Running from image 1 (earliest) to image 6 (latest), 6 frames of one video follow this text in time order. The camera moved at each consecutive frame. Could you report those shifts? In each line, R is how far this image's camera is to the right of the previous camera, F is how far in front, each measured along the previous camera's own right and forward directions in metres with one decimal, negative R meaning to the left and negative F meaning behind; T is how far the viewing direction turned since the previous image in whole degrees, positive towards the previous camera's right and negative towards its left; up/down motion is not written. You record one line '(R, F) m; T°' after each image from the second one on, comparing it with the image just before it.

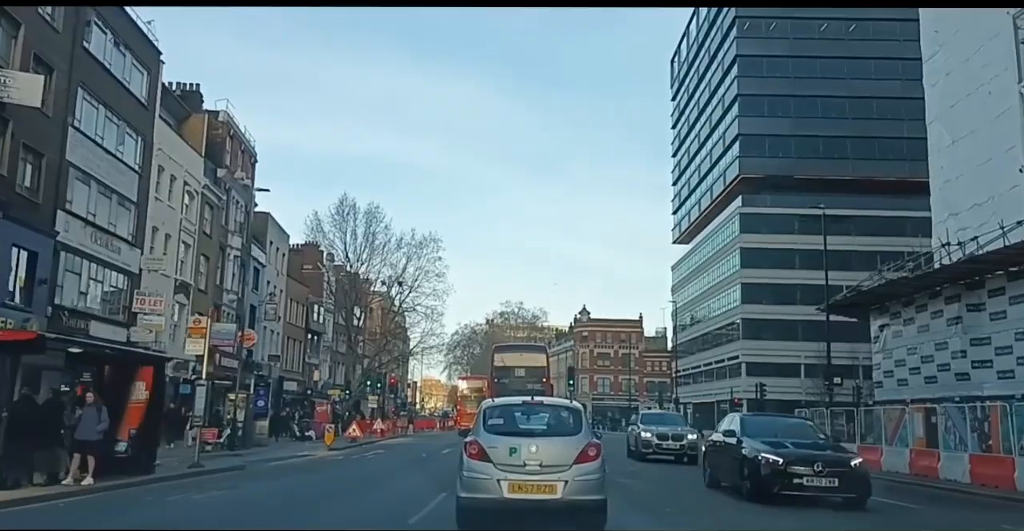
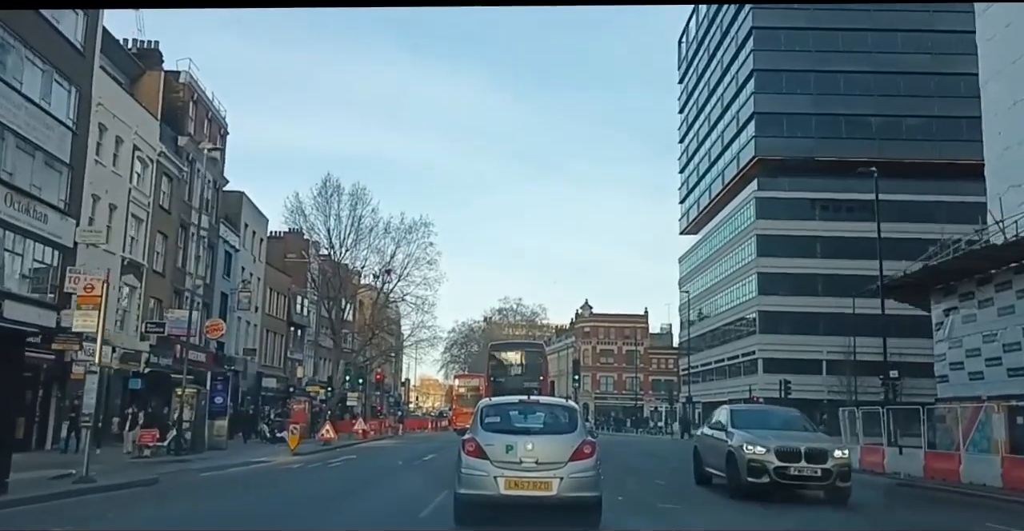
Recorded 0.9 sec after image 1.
(0.0, +4.9) m; 0°
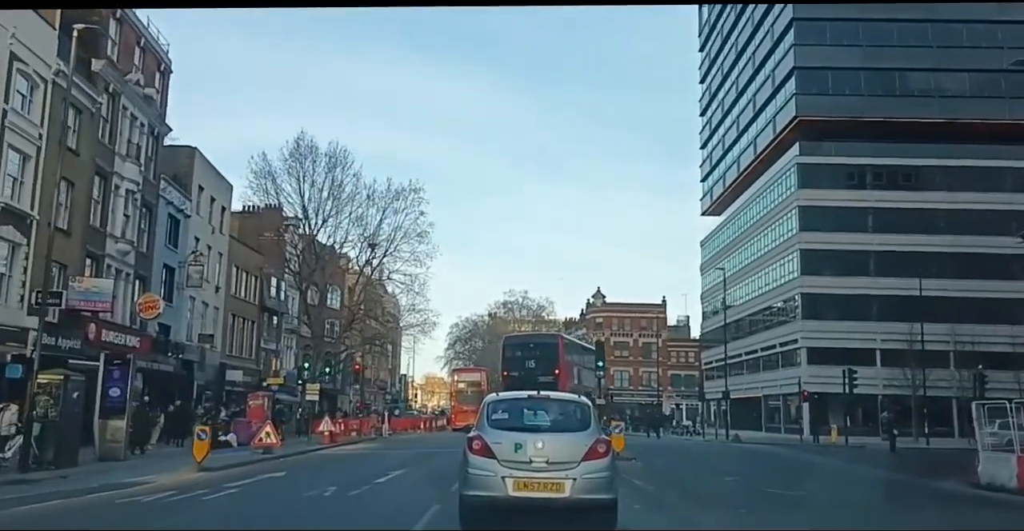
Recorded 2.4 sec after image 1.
(0.0, +8.3) m; 0°
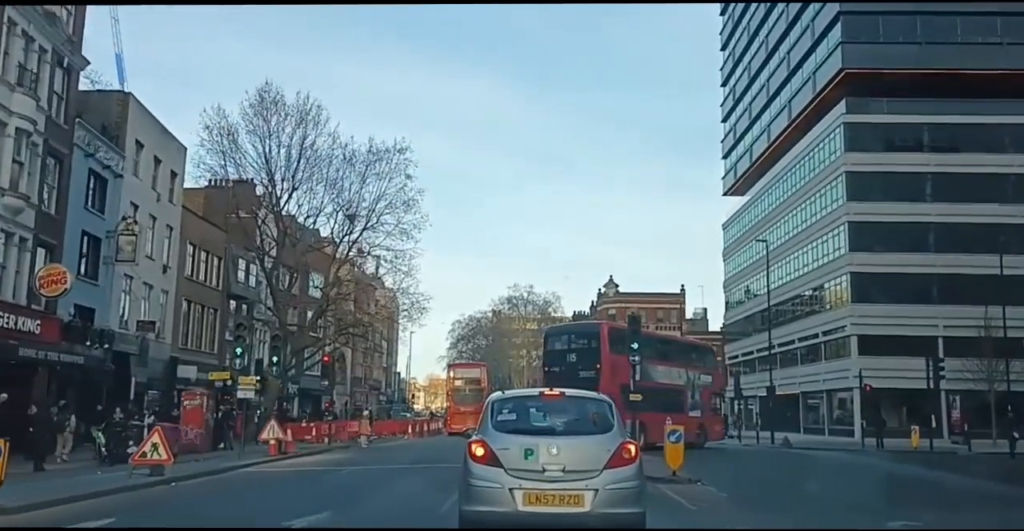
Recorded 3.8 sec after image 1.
(0.0, +7.6) m; 0°
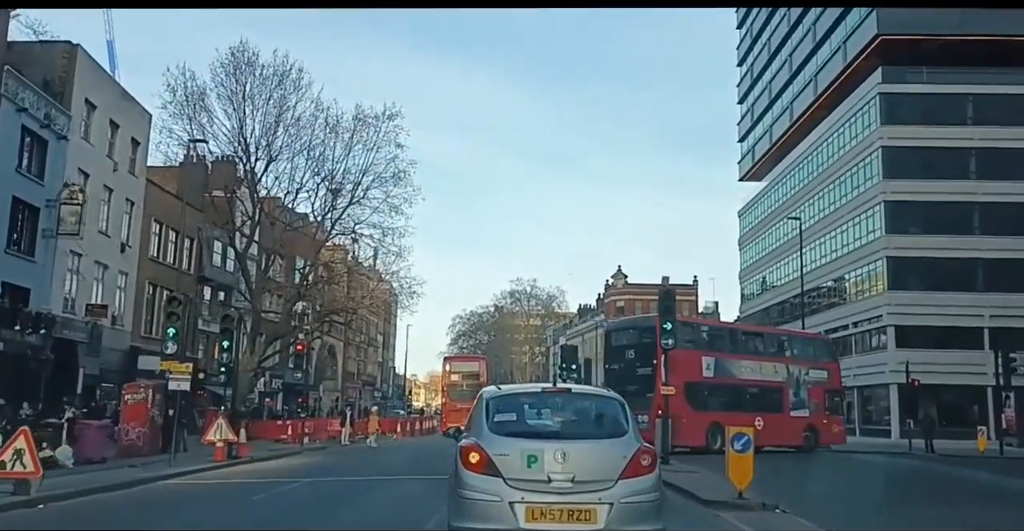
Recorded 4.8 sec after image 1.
(0.0, +4.4) m; 0°
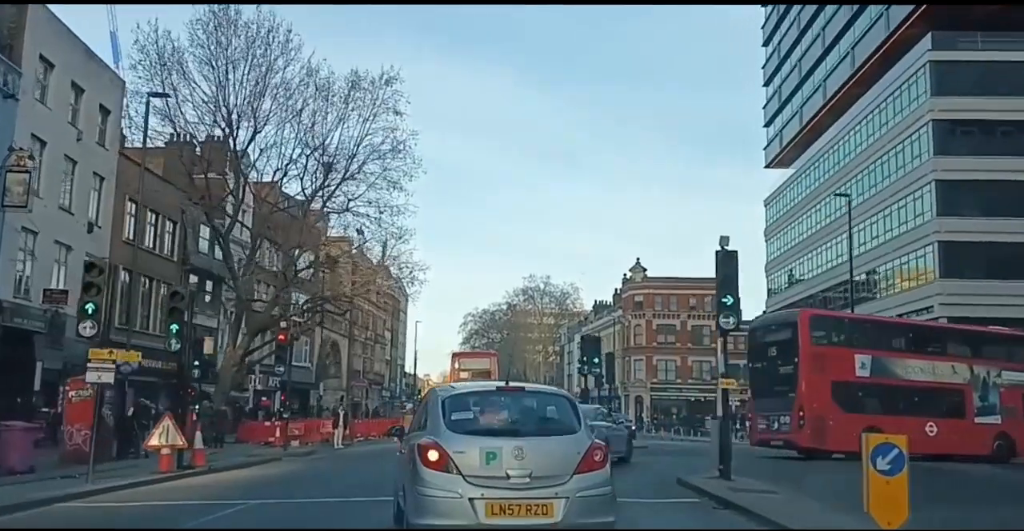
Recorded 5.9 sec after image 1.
(0.0, +3.9) m; -1°
